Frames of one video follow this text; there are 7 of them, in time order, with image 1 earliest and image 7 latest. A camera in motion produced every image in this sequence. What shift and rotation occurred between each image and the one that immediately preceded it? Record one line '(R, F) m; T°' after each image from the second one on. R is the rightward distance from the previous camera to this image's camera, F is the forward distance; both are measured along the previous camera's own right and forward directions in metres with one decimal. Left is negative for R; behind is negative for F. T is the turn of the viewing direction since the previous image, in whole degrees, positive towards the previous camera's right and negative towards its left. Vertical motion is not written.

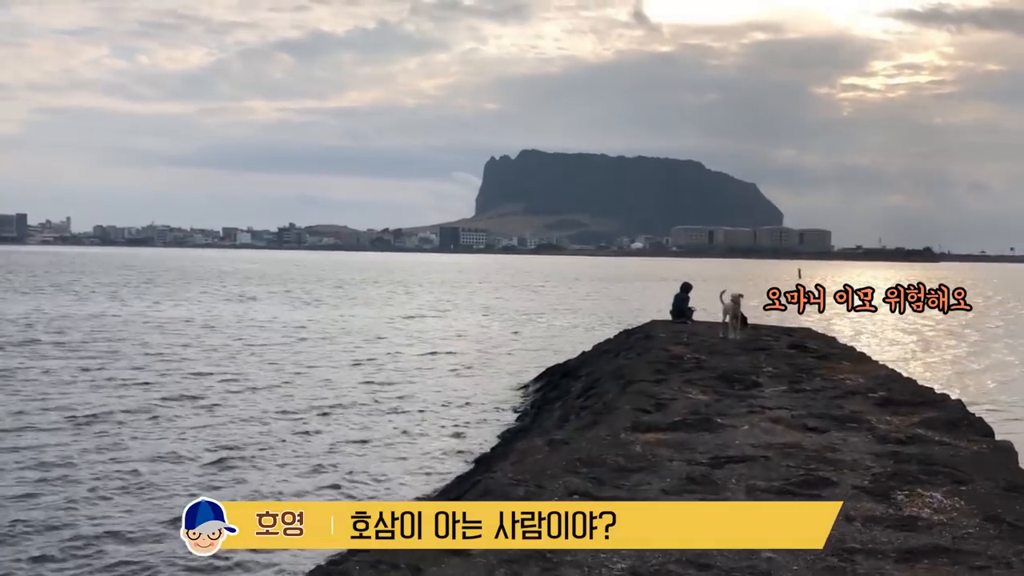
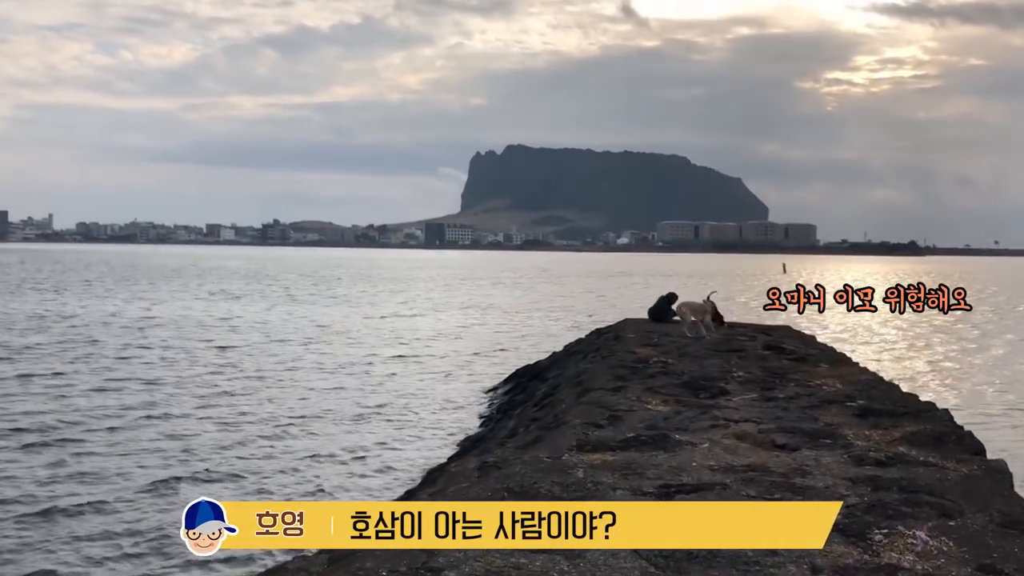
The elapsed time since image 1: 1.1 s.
(+0.5, +1.2) m; +1°
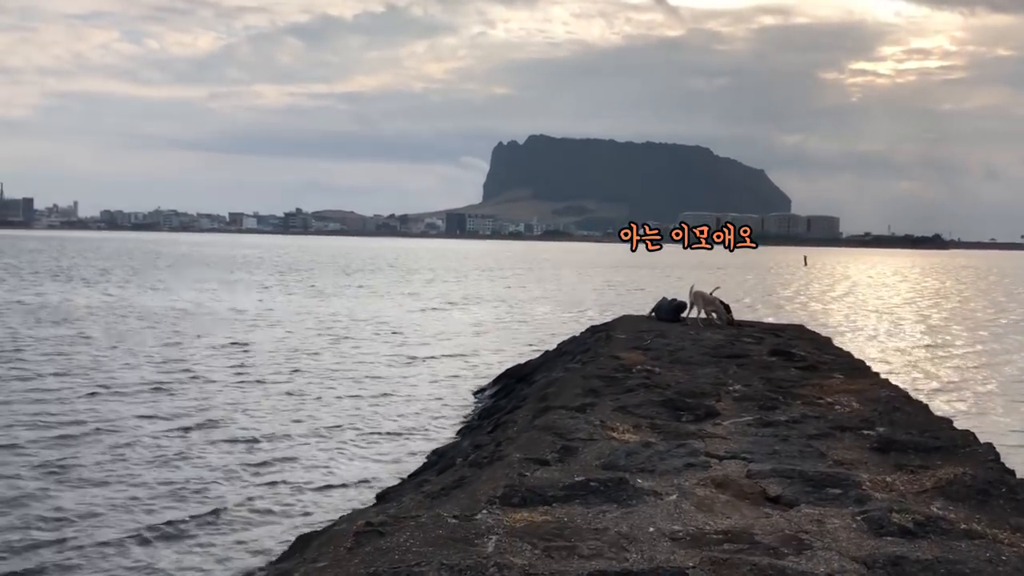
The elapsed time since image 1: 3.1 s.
(+0.8, +2.0) m; -1°
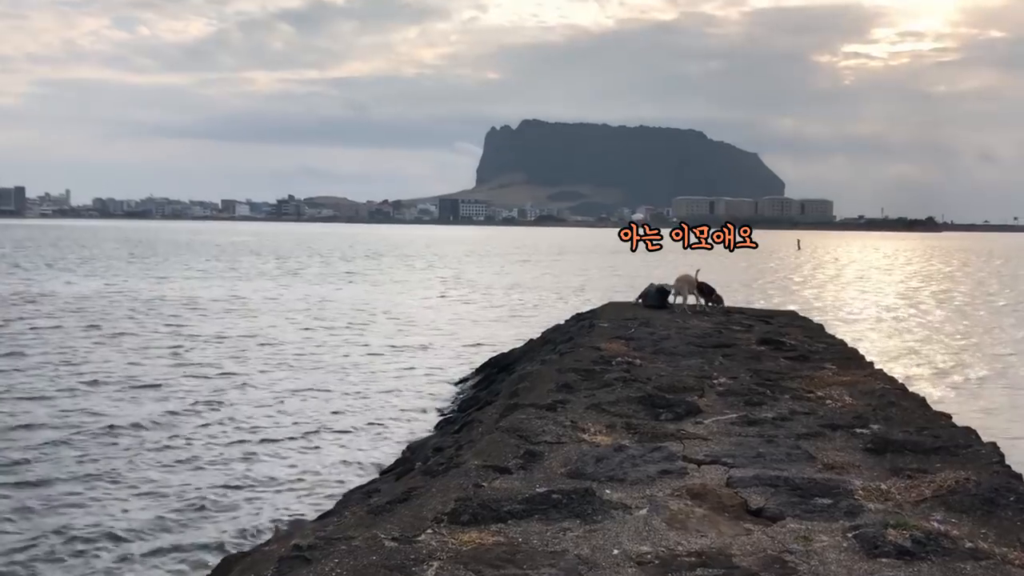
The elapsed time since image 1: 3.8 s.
(+0.3, +0.7) m; 0°
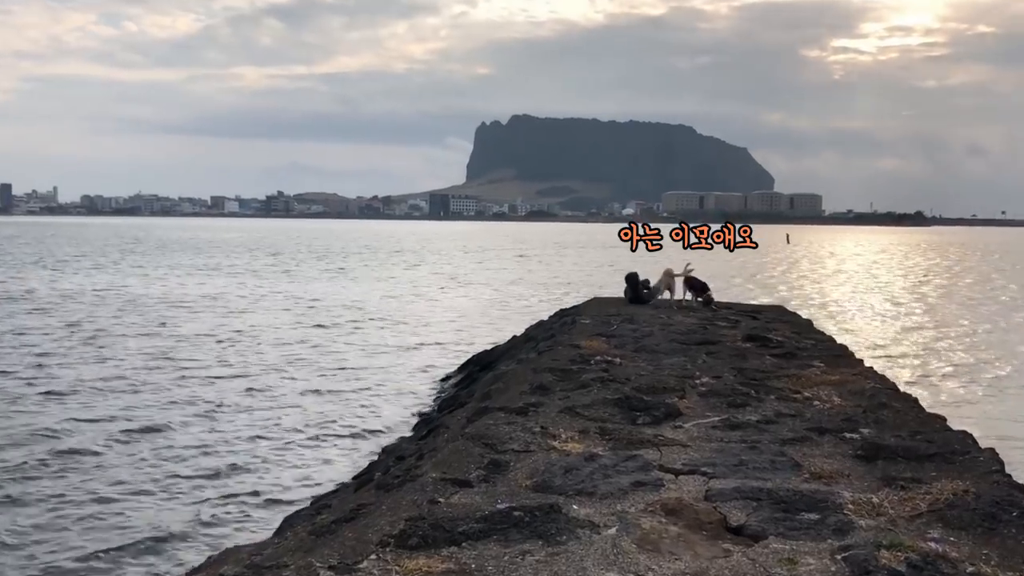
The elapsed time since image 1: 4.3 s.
(+0.2, +0.5) m; +1°
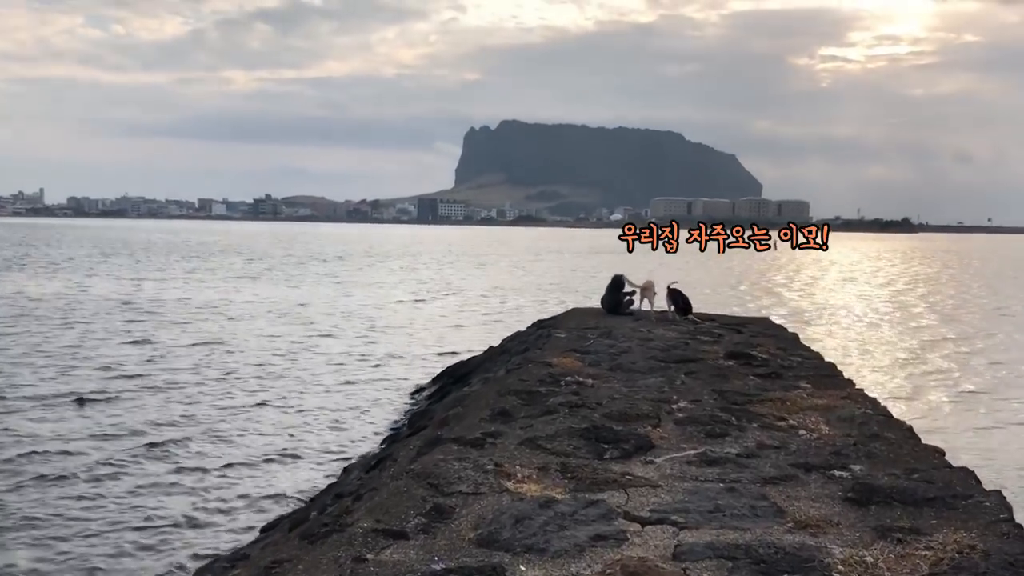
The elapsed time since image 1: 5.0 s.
(+0.3, +0.8) m; +1°
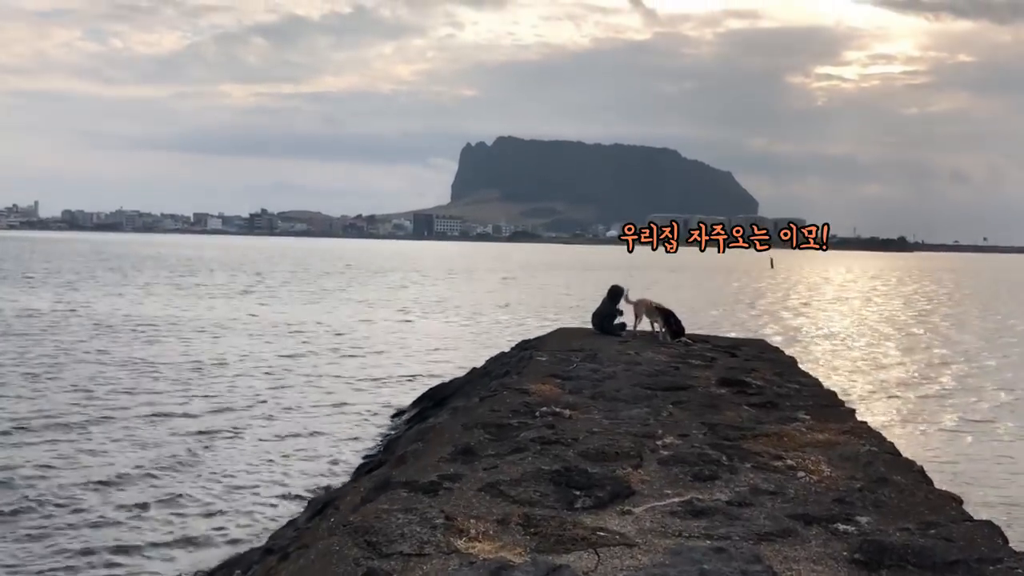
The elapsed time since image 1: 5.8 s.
(+0.3, +0.9) m; 0°
